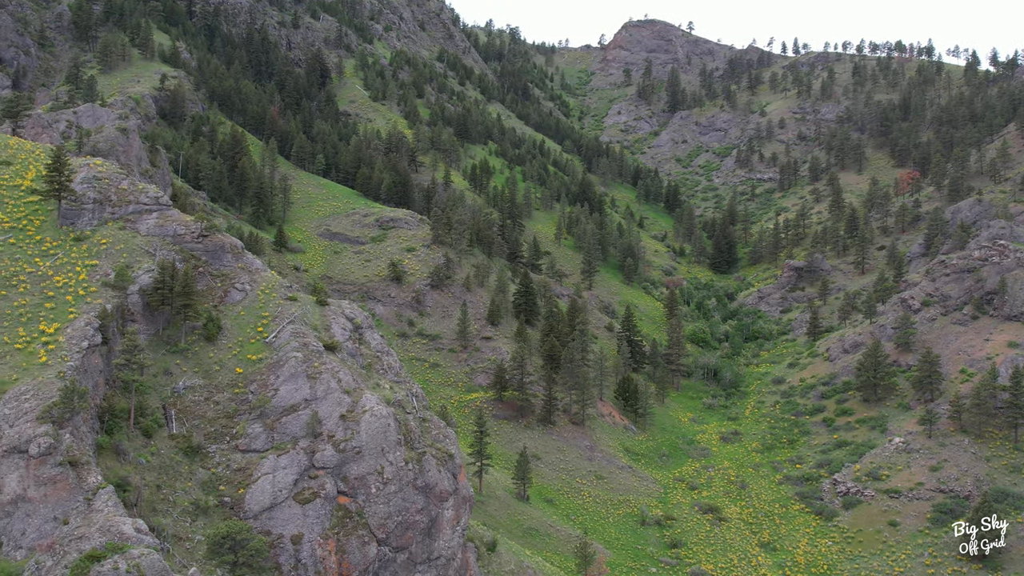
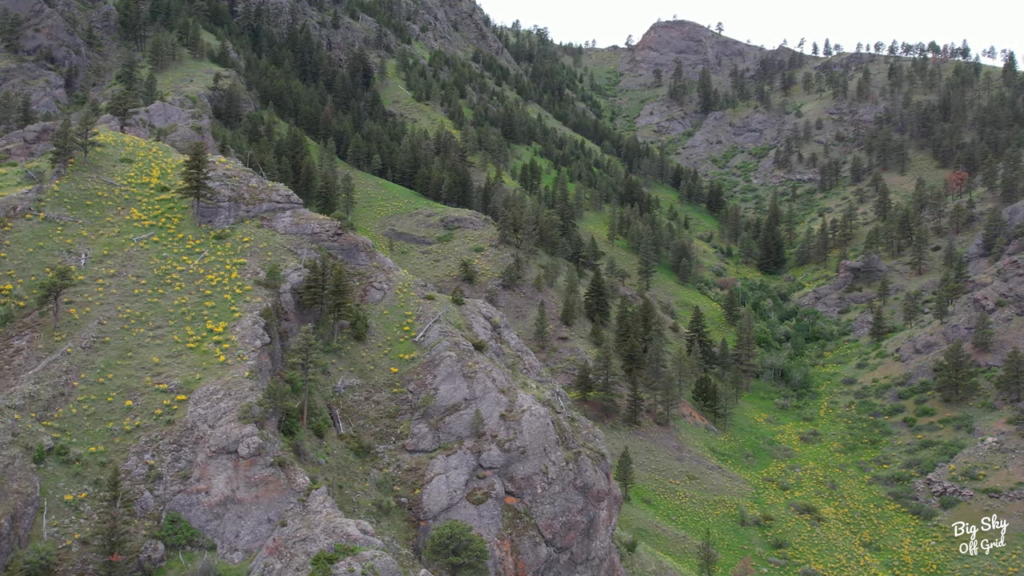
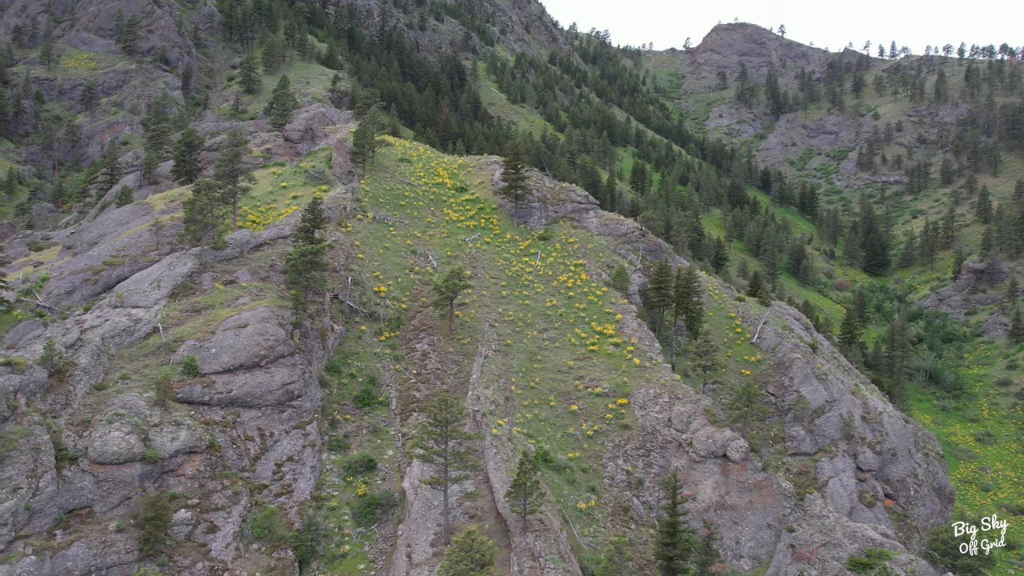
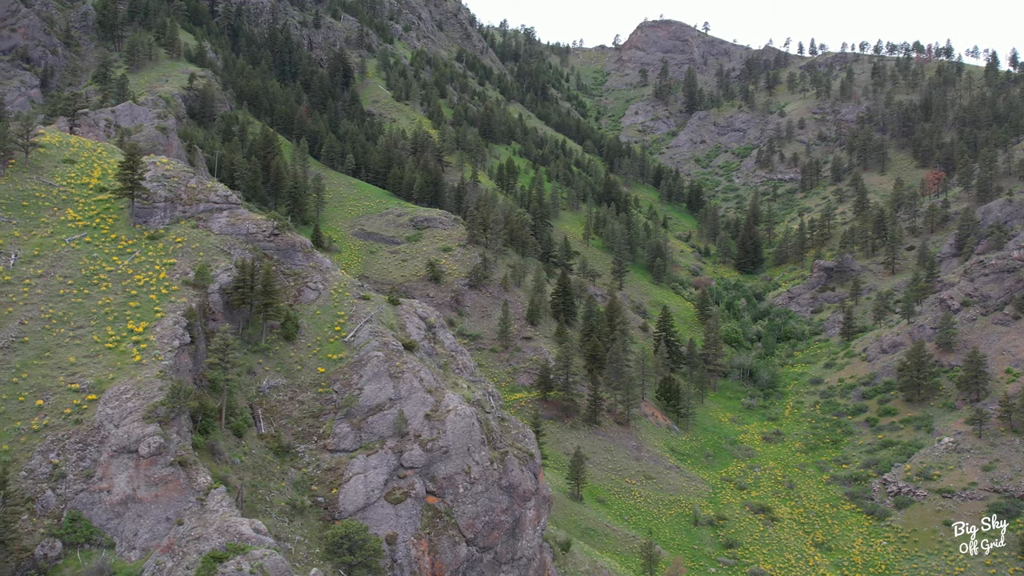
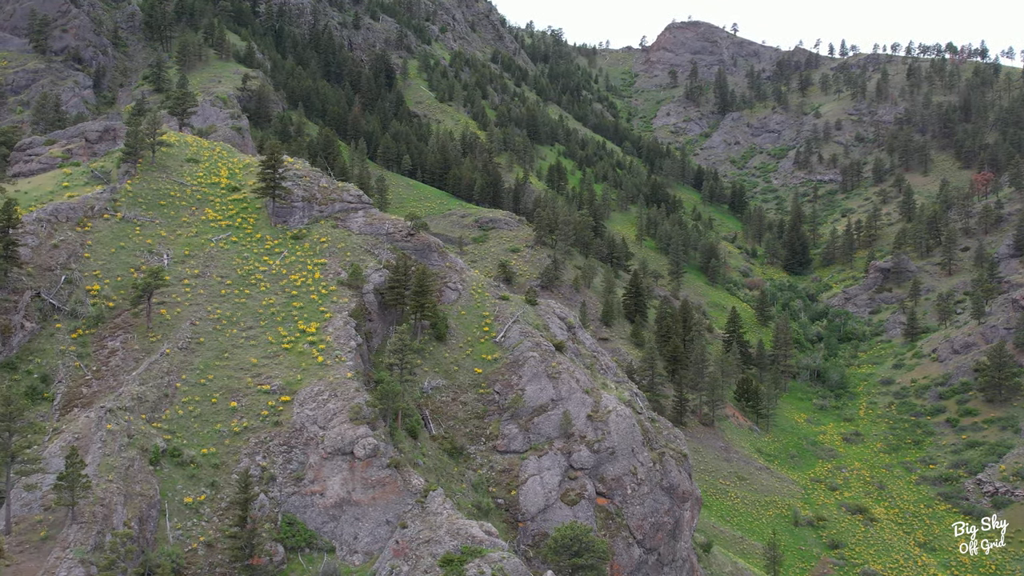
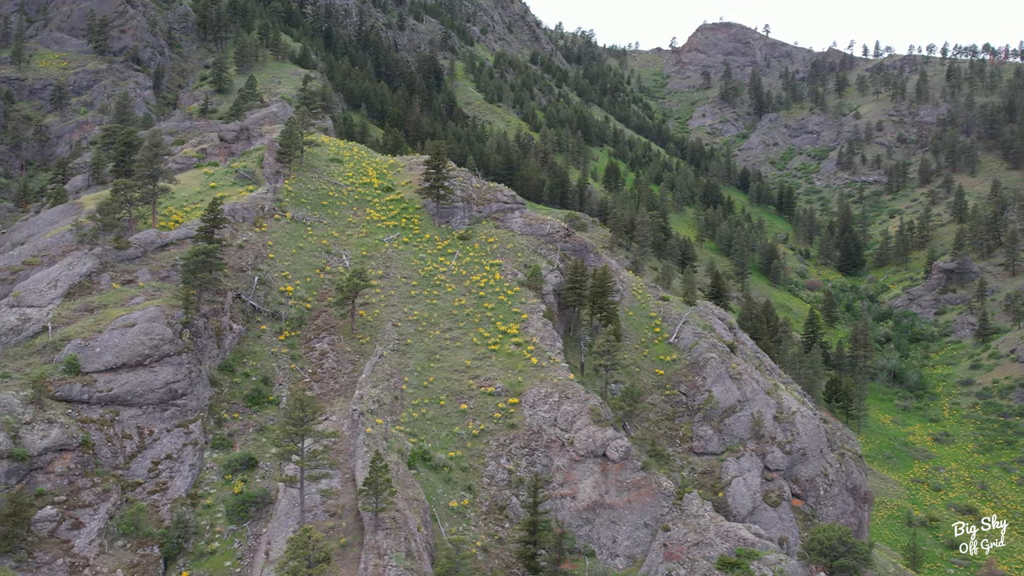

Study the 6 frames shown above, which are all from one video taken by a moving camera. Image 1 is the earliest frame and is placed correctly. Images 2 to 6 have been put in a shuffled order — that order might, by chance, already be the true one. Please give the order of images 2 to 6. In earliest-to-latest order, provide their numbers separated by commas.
4, 2, 5, 6, 3
